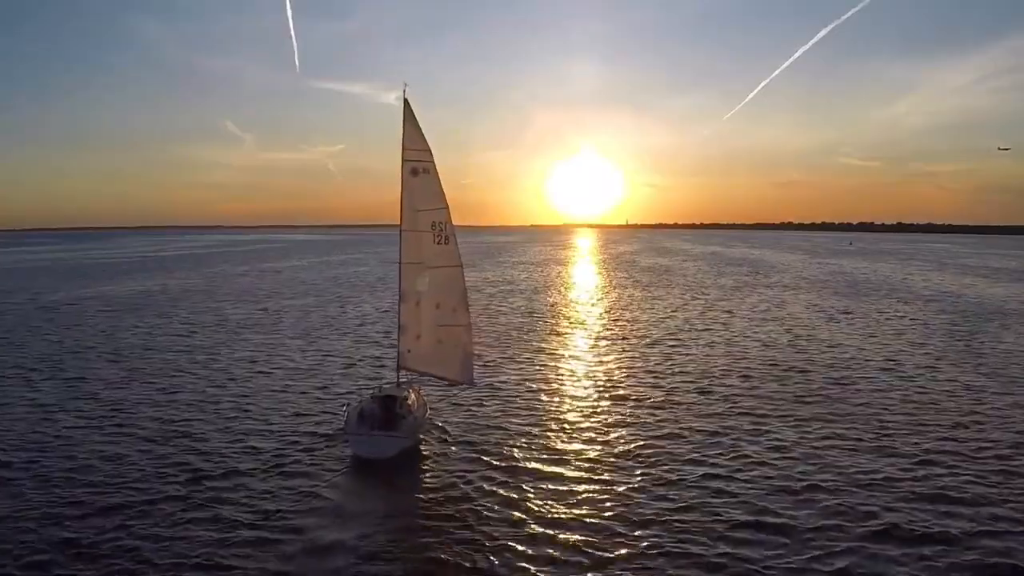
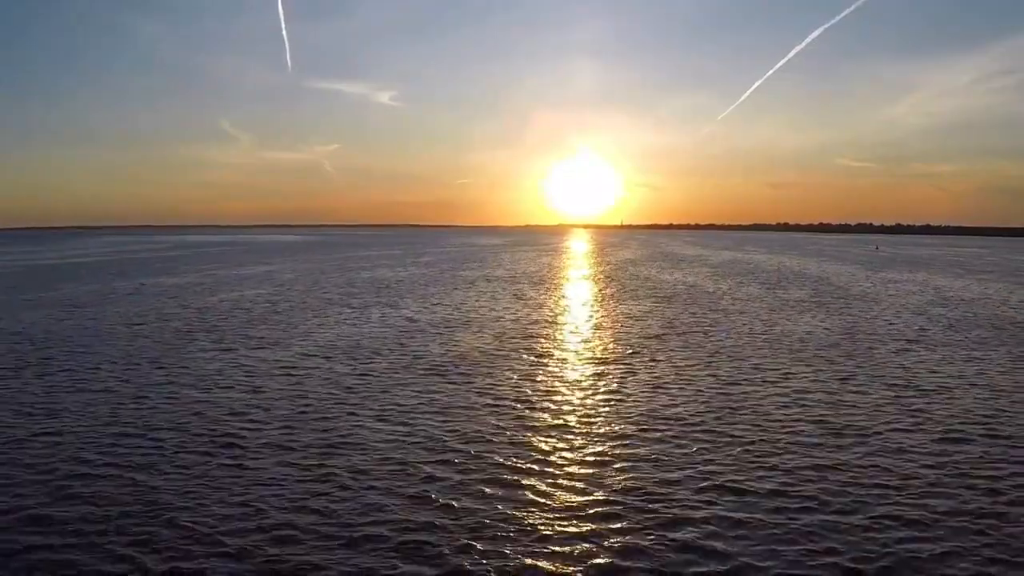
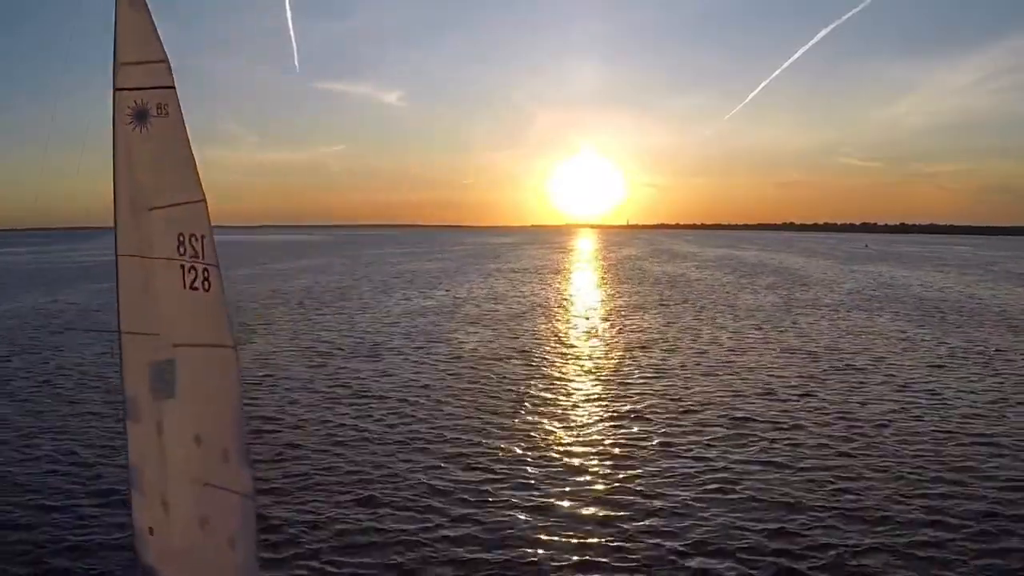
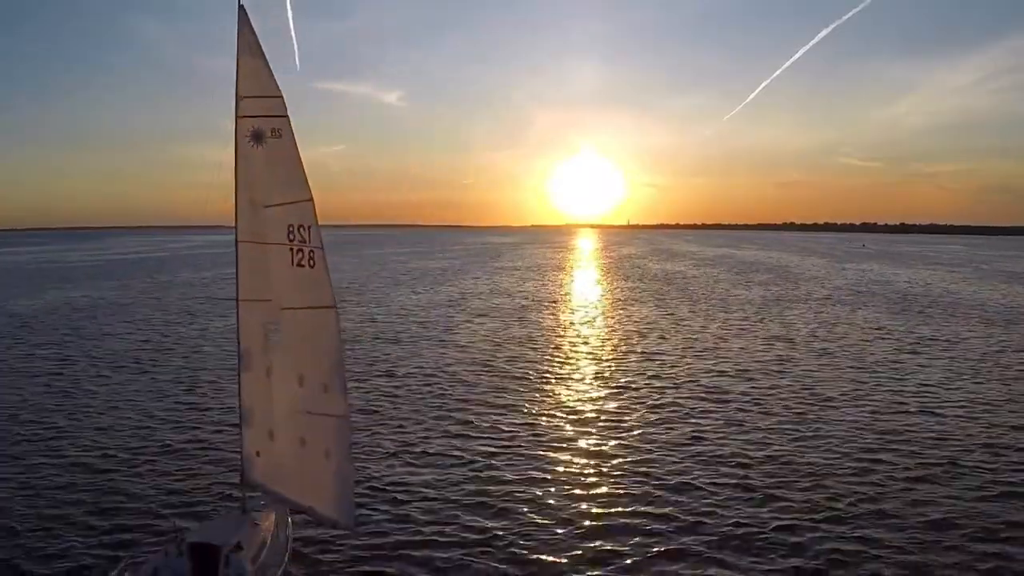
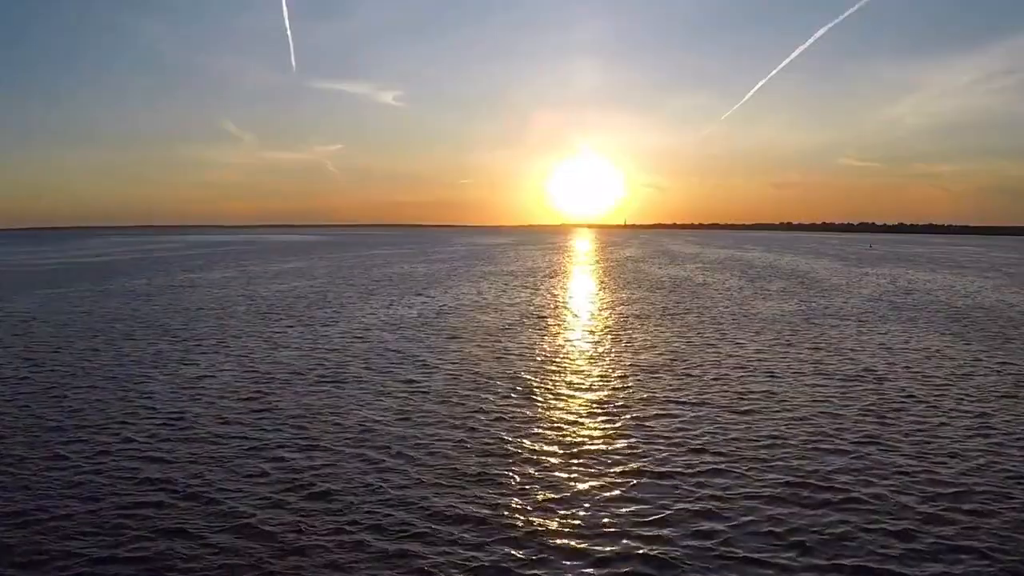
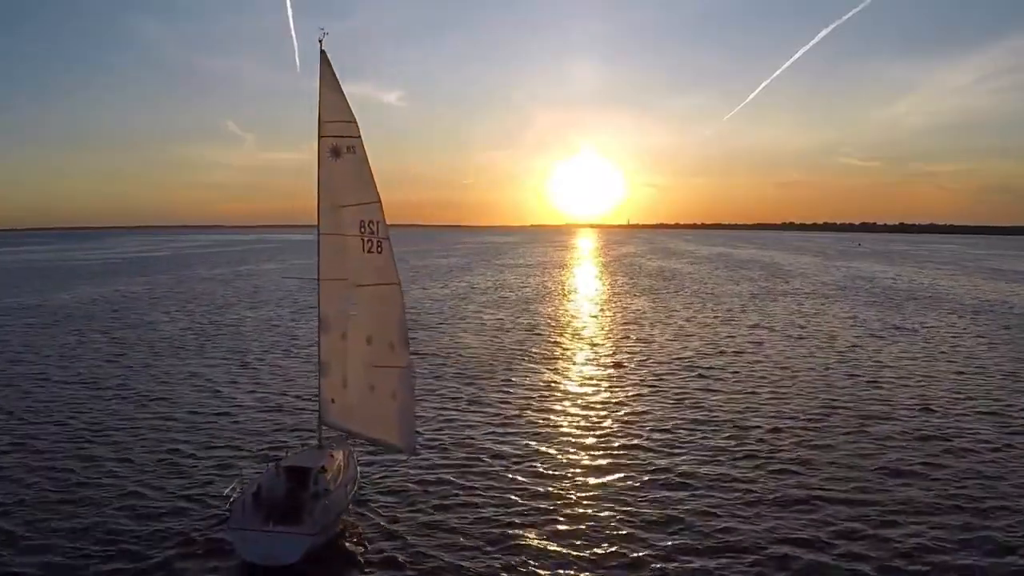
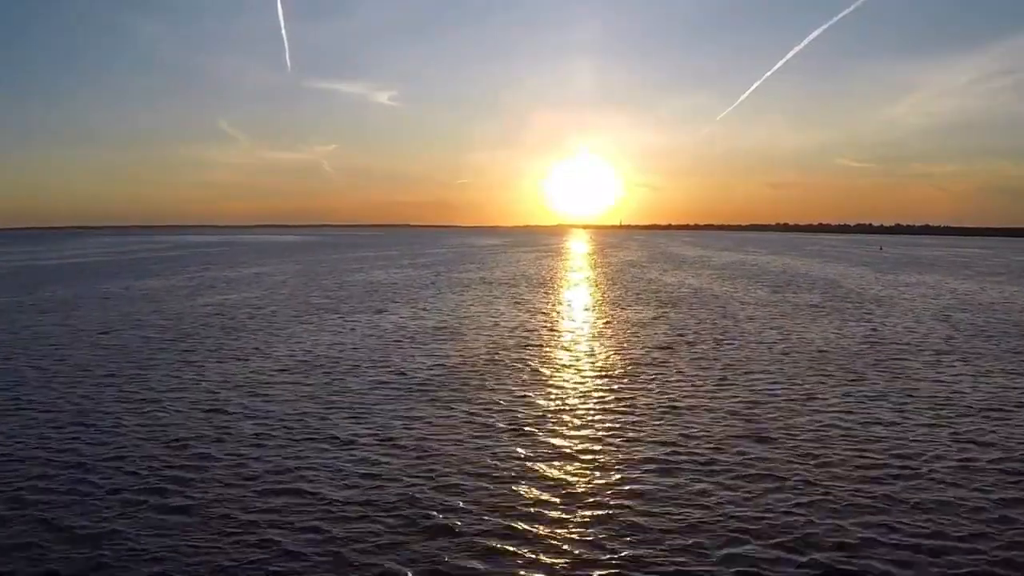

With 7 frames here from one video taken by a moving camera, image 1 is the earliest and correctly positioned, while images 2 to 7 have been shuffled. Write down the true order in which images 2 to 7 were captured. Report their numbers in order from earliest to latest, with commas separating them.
6, 4, 3, 5, 2, 7
